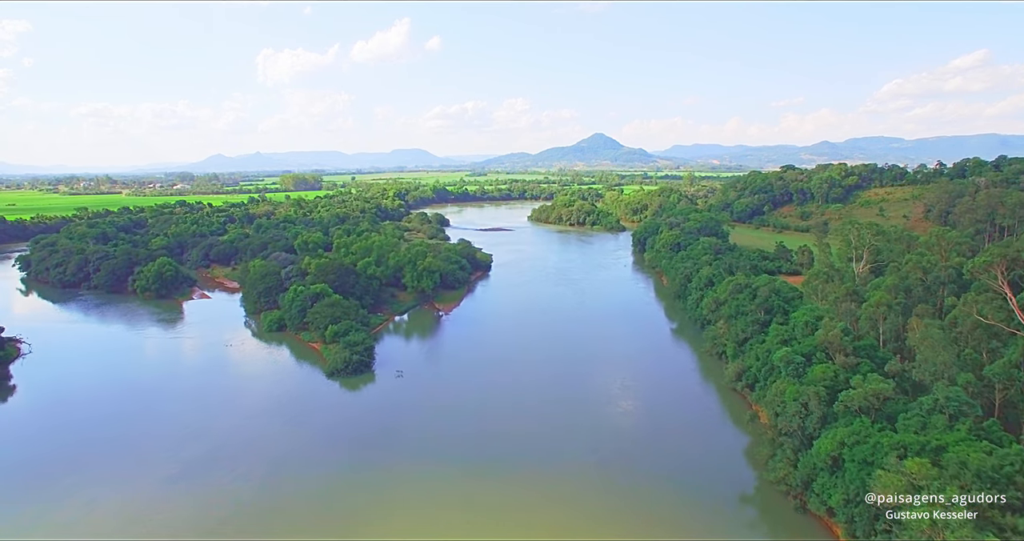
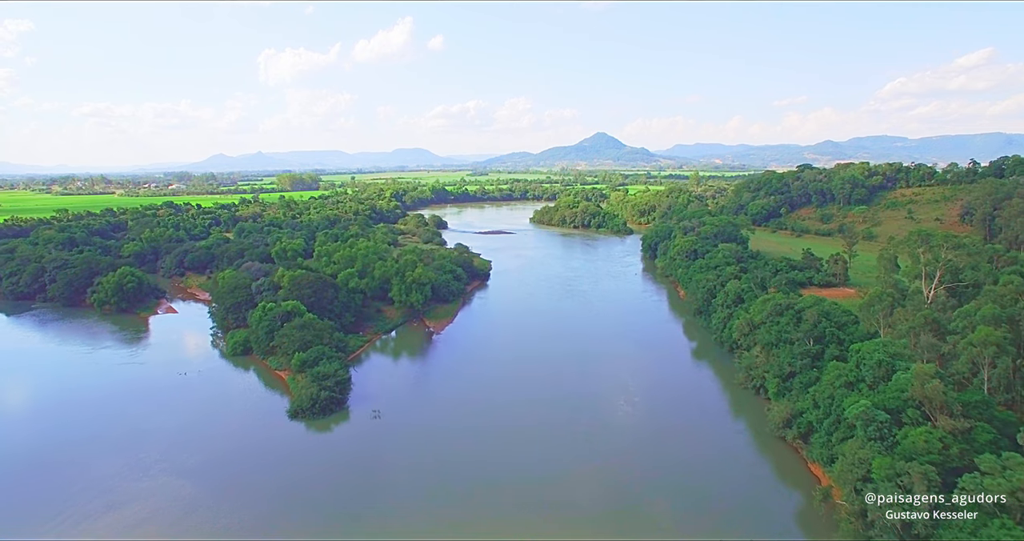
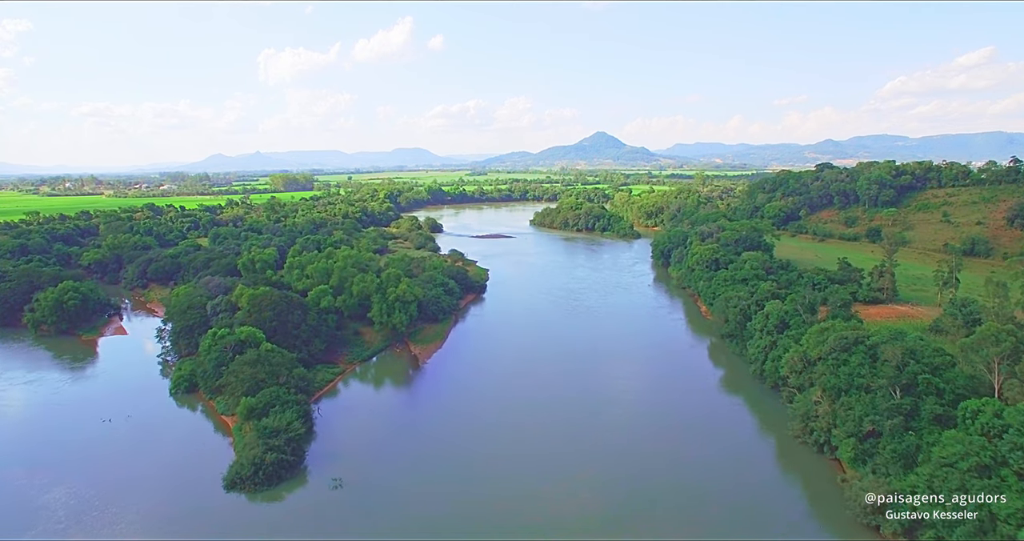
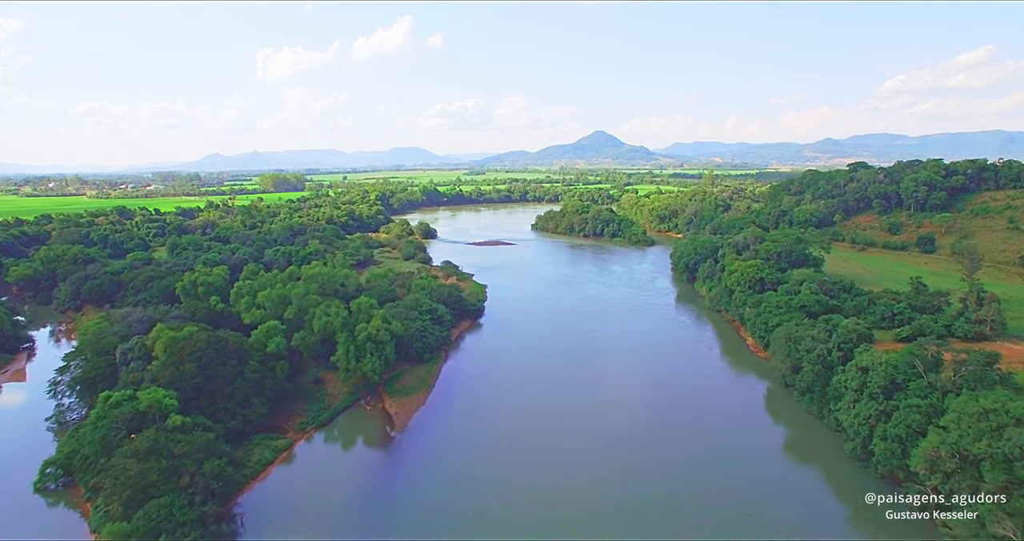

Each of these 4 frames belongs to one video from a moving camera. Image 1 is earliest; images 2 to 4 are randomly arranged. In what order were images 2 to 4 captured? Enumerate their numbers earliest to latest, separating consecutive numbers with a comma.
2, 3, 4
